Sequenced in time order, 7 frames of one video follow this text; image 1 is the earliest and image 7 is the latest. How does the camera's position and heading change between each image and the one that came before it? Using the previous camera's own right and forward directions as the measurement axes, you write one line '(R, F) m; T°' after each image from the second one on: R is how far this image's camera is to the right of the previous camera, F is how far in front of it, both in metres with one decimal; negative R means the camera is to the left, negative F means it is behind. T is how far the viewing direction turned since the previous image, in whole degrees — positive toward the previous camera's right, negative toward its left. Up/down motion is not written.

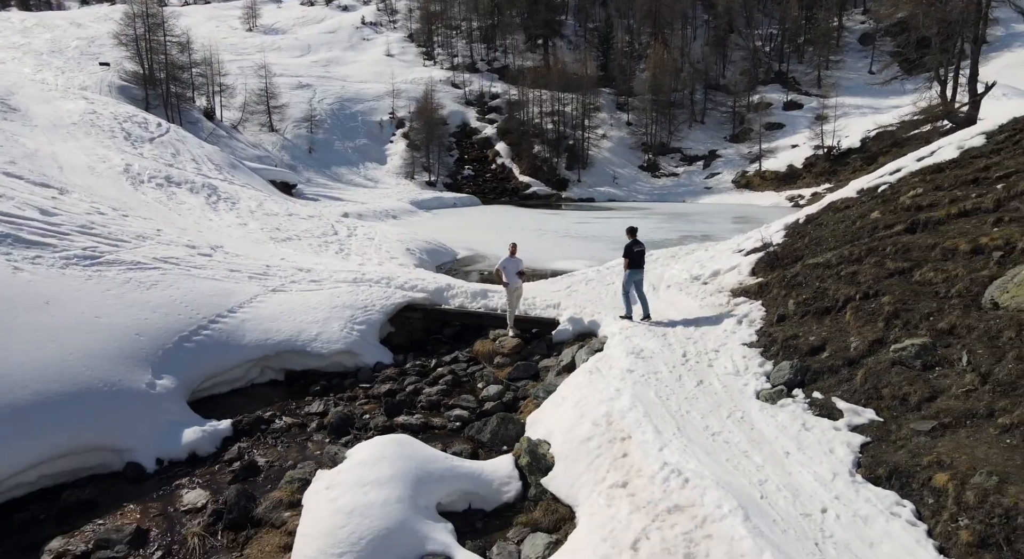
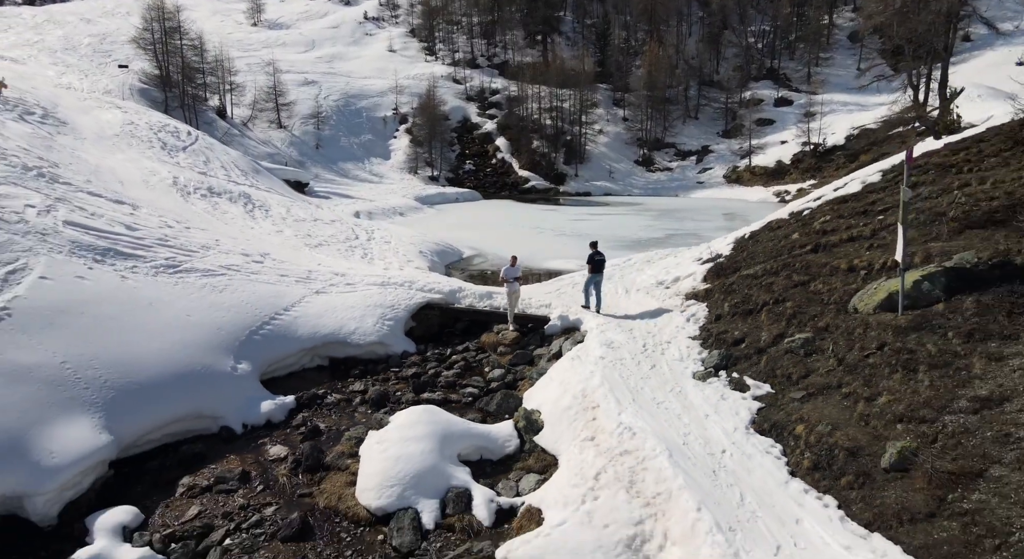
(0.0, -2.4) m; 0°
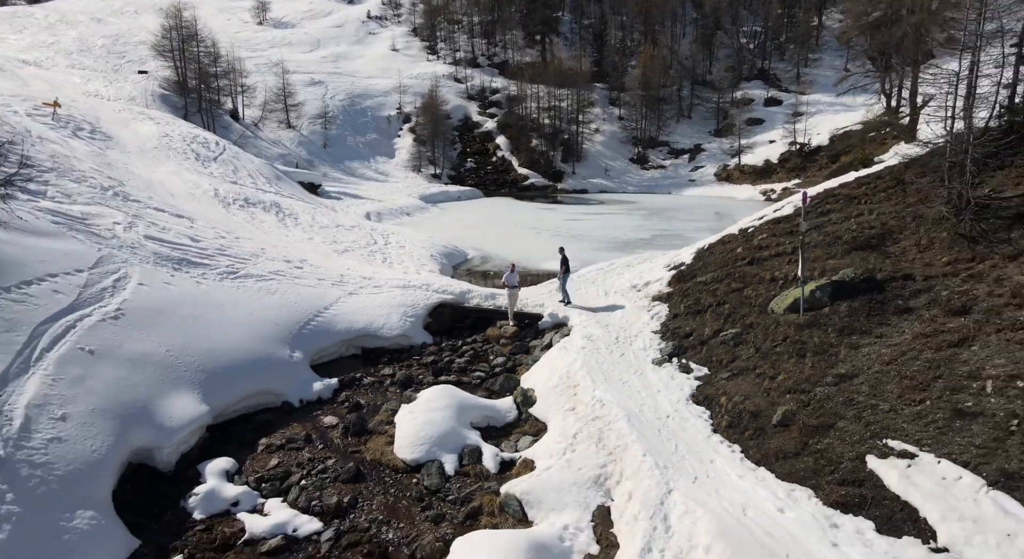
(0.0, -2.7) m; 0°
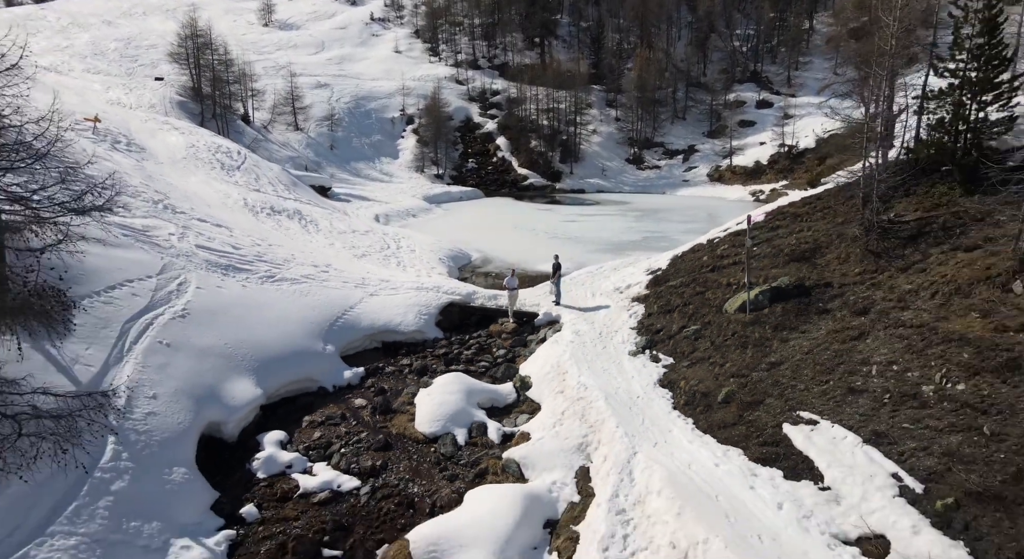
(0.0, -2.4) m; 0°
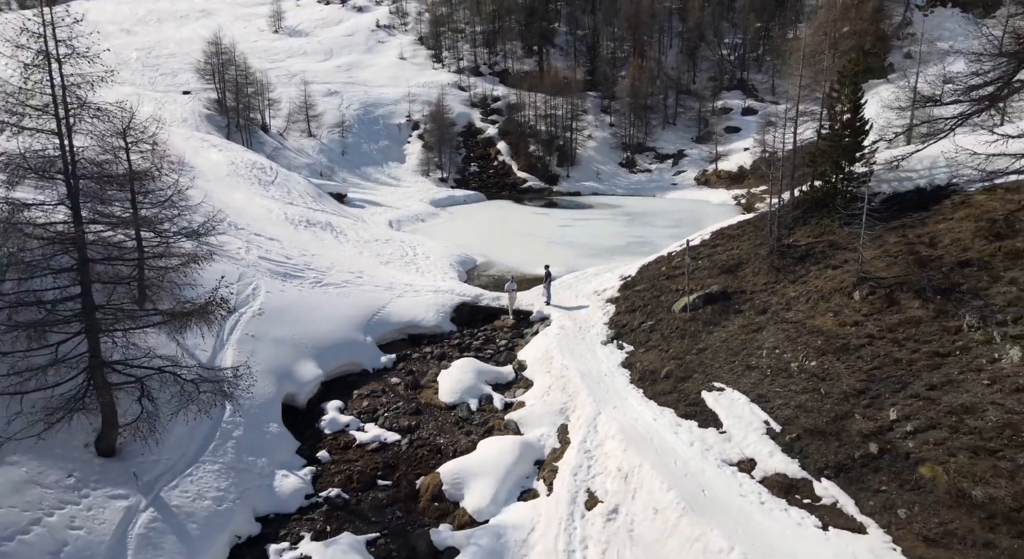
(0.0, -4.3) m; 0°
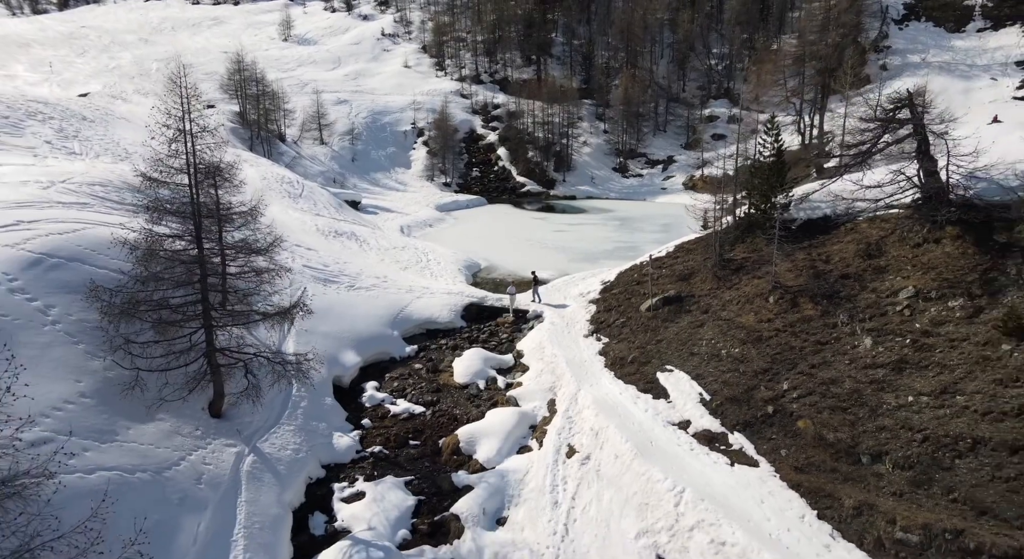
(0.0, -4.5) m; 0°
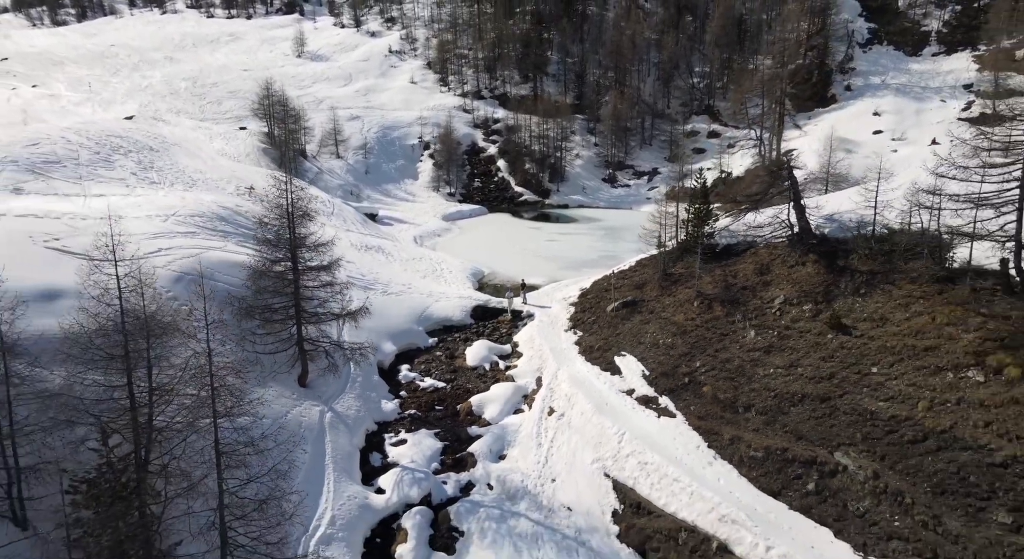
(0.0, -7.2) m; 0°
